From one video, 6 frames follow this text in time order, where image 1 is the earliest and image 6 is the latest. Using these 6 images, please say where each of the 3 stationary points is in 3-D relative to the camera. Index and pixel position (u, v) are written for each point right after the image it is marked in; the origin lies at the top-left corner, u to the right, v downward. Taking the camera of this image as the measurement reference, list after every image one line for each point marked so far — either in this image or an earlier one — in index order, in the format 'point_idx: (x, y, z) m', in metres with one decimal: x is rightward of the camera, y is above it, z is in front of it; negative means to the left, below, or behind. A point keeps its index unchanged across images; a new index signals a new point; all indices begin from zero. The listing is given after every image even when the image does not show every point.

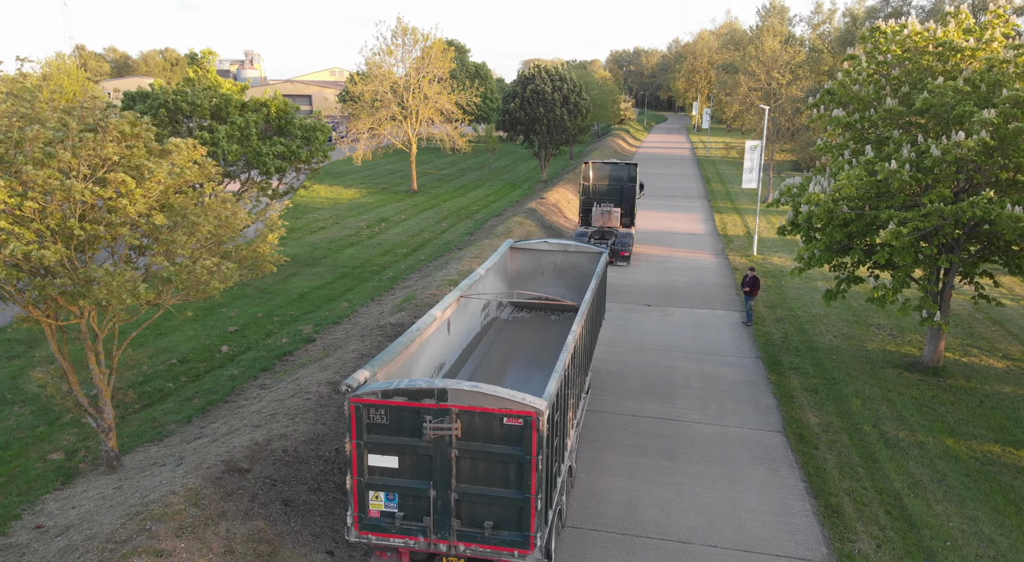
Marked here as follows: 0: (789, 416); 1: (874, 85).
0: (+4.1, -2.0, +11.2) m
1: (+6.1, +3.3, +12.7) m
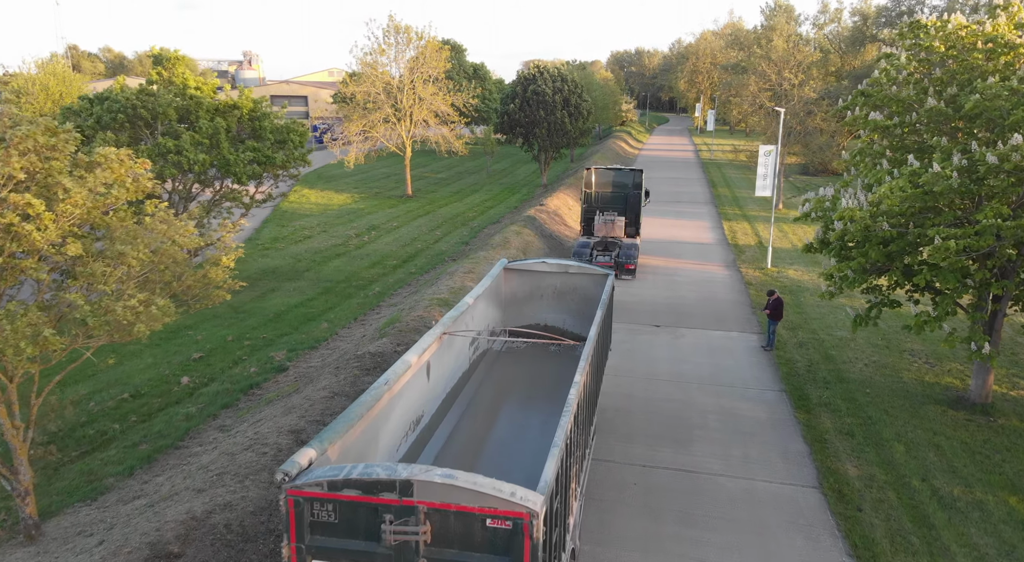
0: (+4.0, -2.4, +9.7) m
1: (+6.1, +2.9, +11.3) m
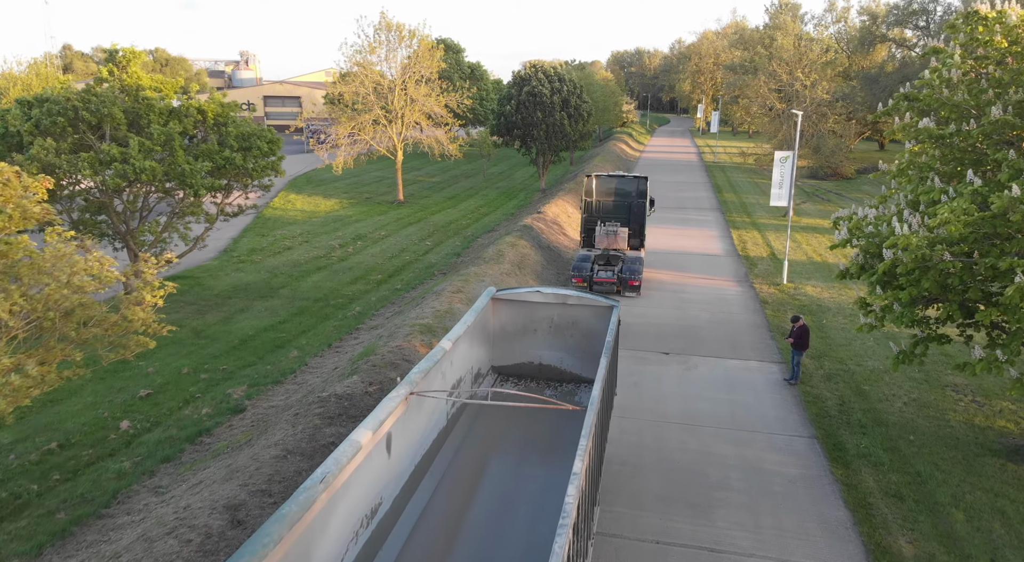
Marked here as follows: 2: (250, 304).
0: (+3.9, -2.8, +8.1) m
1: (+5.9, +2.5, +9.6) m
2: (-5.9, -0.5, +17.0) m
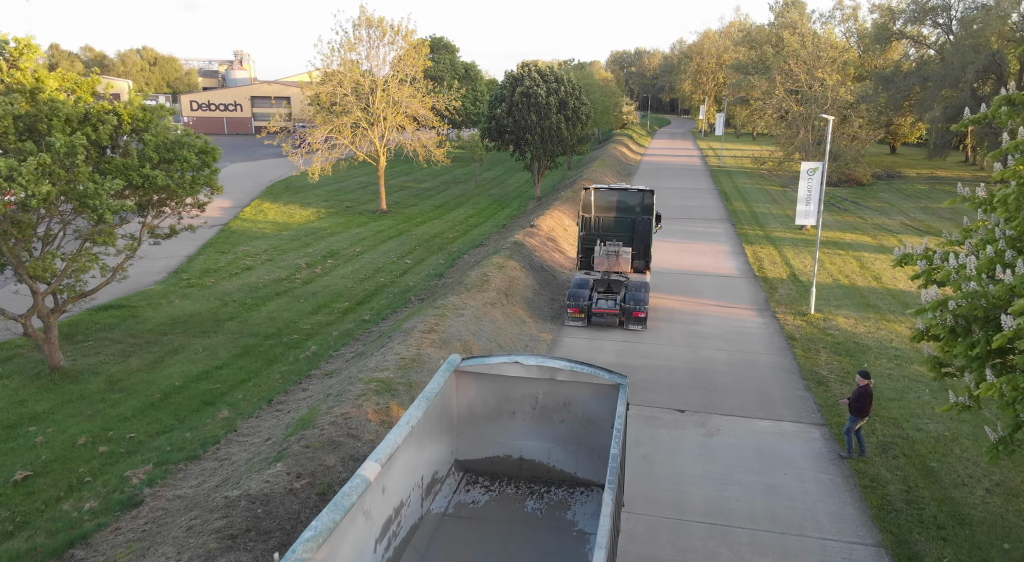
0: (+3.6, -3.5, +5.5) m
1: (+5.6, +1.9, +7.1) m
2: (-6.2, -1.2, +14.4) m
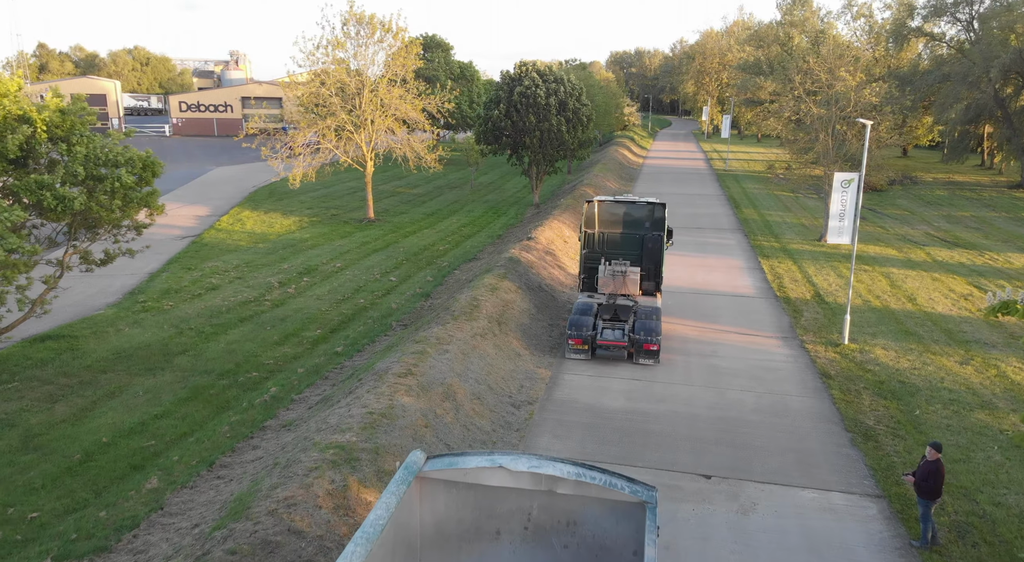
0: (+3.5, -4.0, +3.6) m
1: (+5.5, +1.4, +5.2) m
2: (-6.3, -1.7, +12.4) m
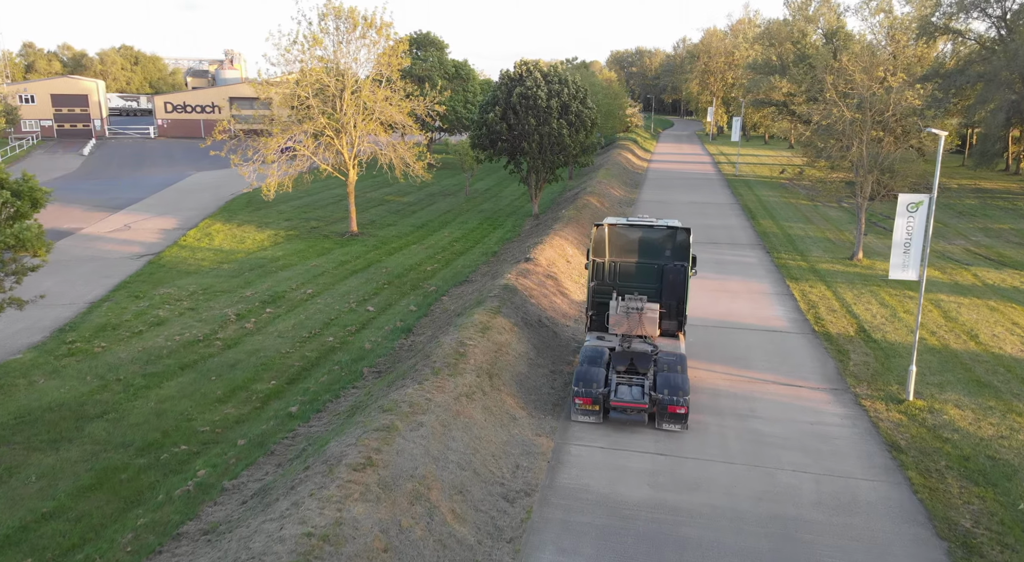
0: (+3.4, -4.7, +1.1) m
1: (+5.4, +0.7, +2.6) m
2: (-6.4, -2.4, +9.9) m
